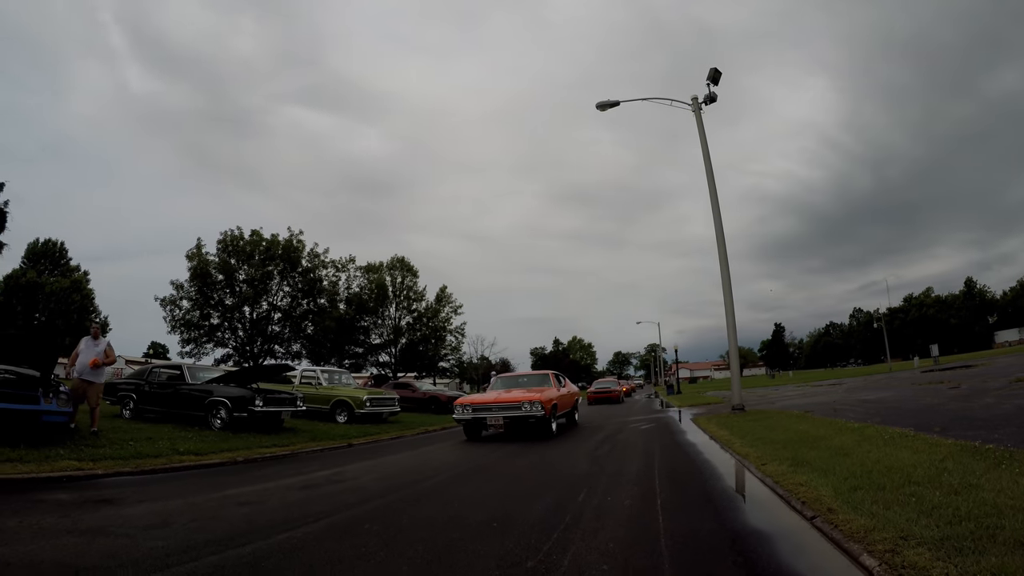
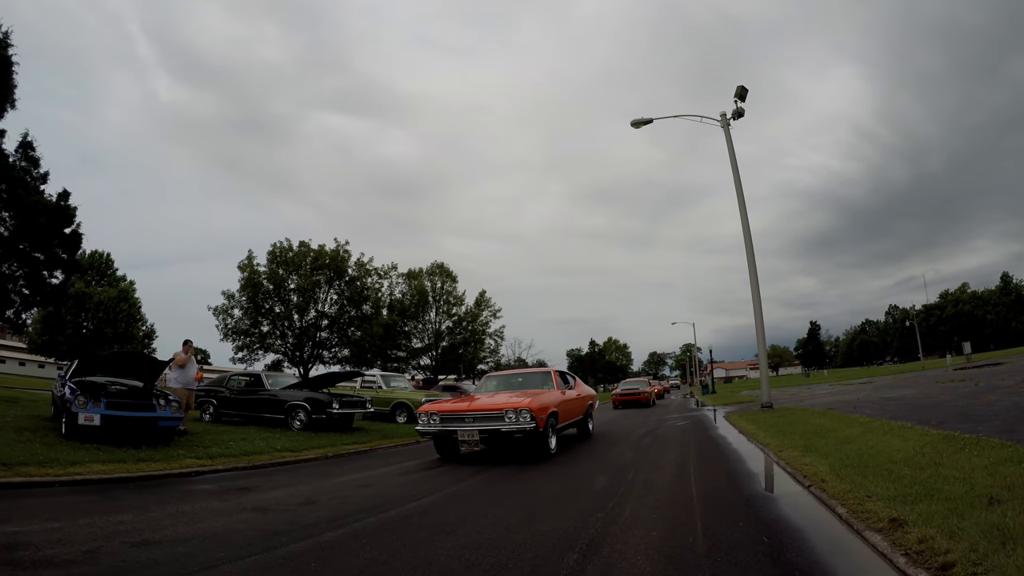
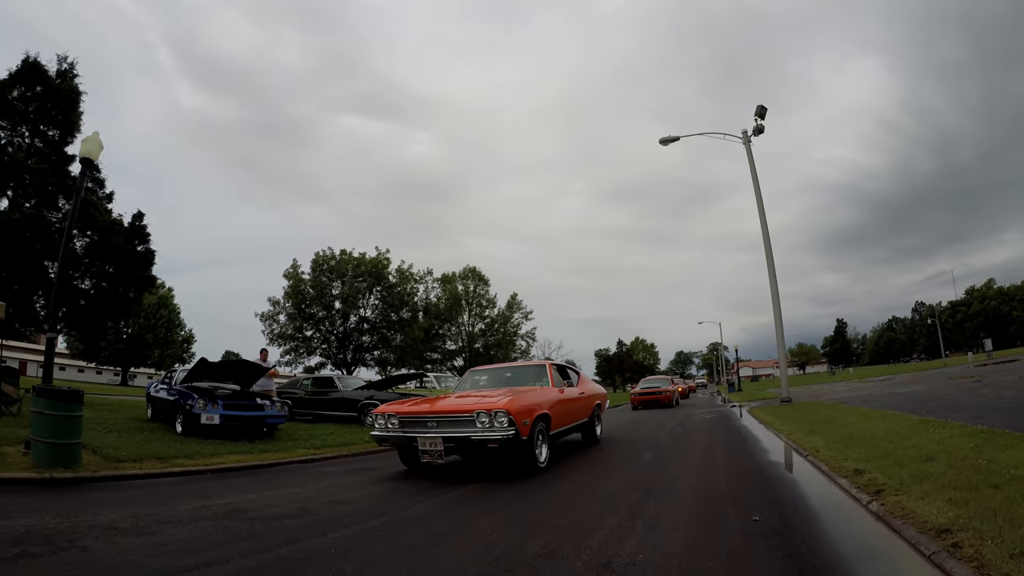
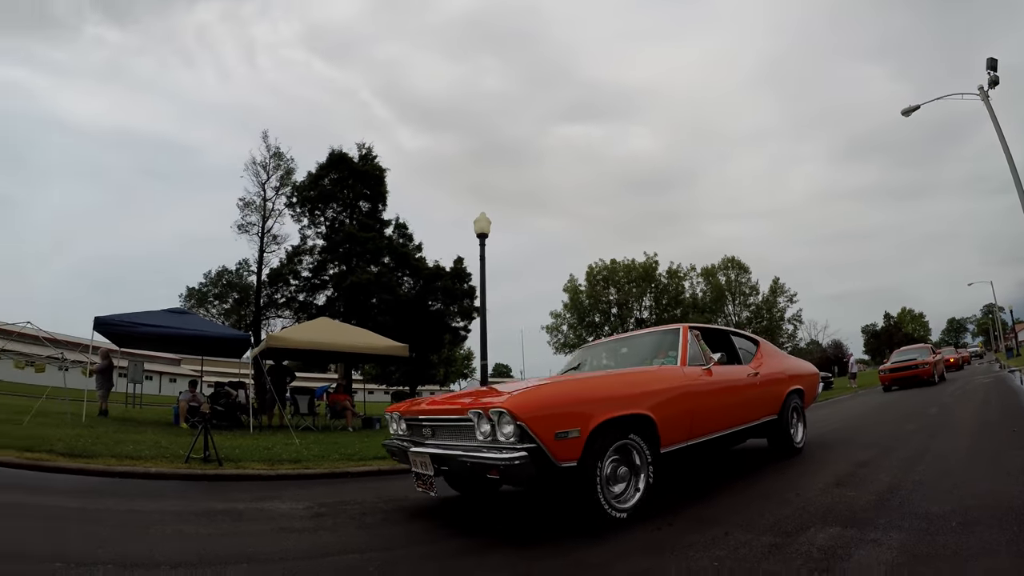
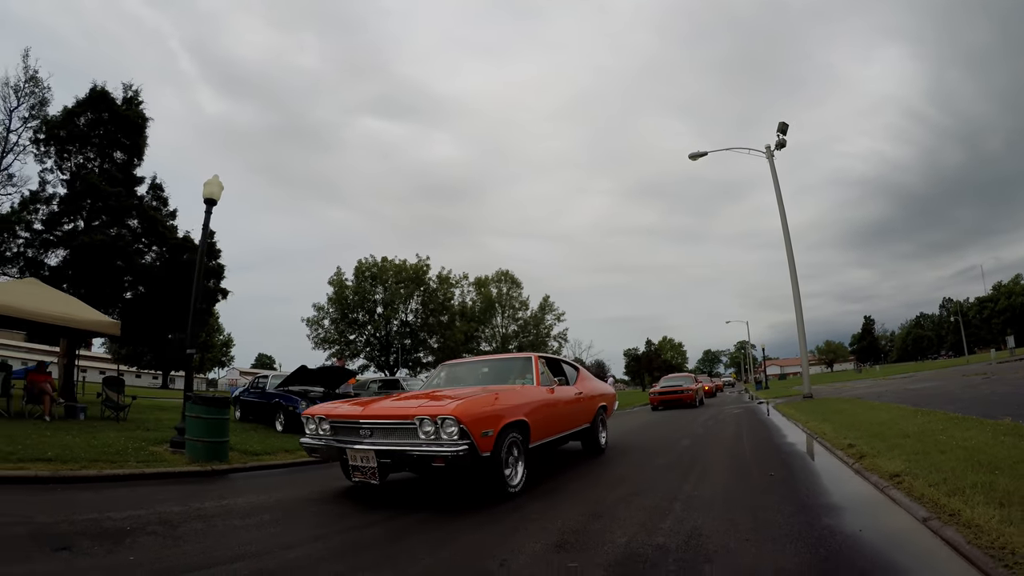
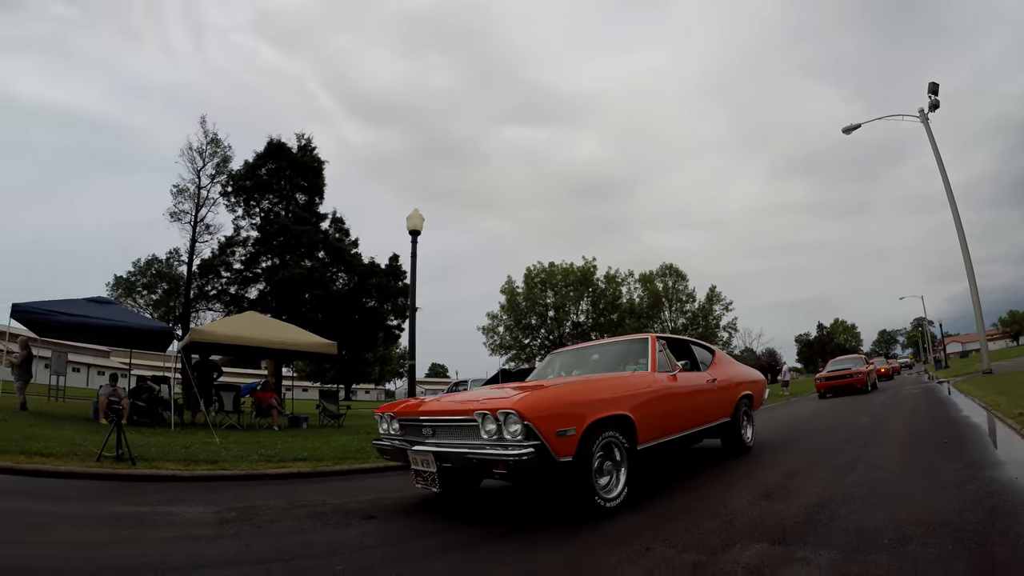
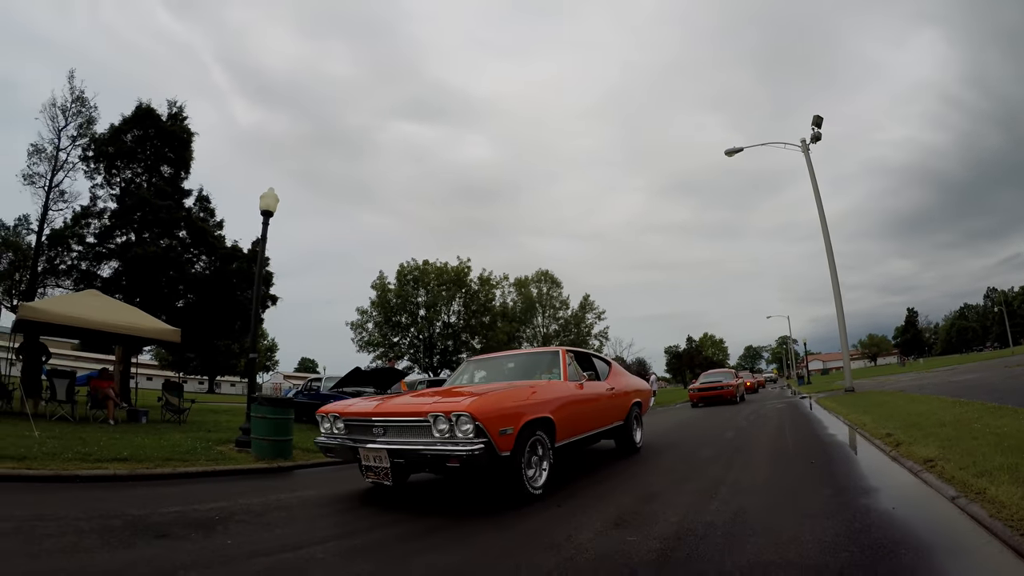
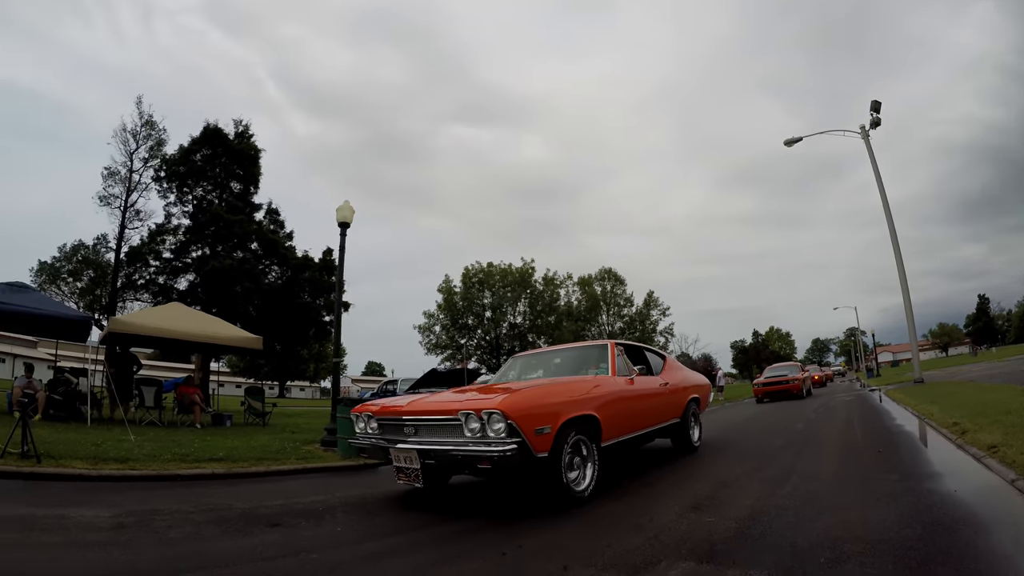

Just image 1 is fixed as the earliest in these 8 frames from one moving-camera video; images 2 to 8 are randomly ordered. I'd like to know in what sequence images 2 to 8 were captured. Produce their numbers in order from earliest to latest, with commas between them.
2, 3, 5, 7, 8, 6, 4
